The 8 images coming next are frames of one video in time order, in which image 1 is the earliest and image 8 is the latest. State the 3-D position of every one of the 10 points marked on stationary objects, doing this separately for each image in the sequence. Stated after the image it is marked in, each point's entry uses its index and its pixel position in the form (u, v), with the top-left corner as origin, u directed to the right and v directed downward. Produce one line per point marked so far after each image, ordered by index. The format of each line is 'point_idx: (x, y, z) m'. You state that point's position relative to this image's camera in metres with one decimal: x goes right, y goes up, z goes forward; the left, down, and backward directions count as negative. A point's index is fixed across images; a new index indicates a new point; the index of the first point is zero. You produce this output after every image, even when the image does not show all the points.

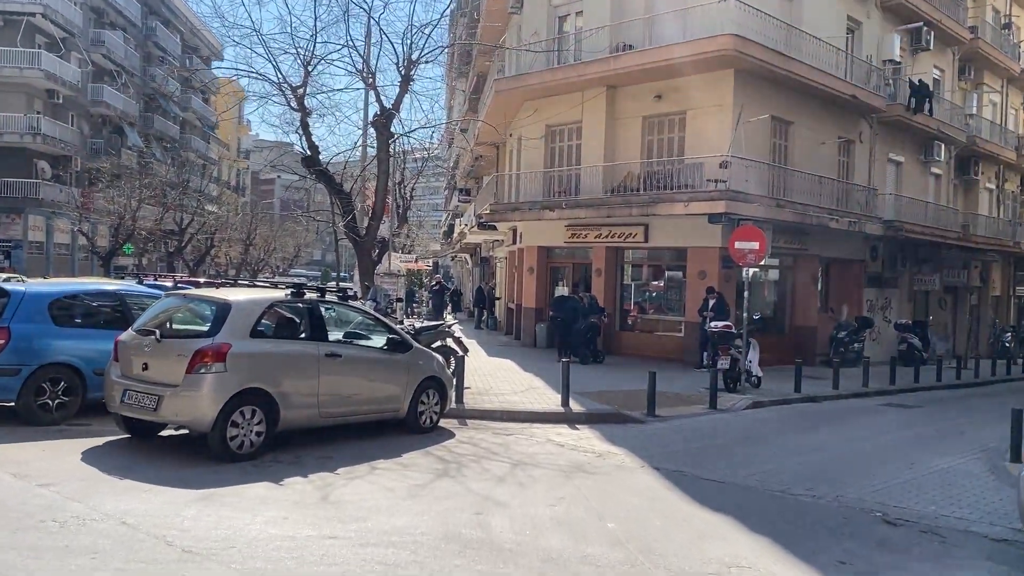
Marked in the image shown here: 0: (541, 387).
0: (+0.5, -1.5, +12.8) m
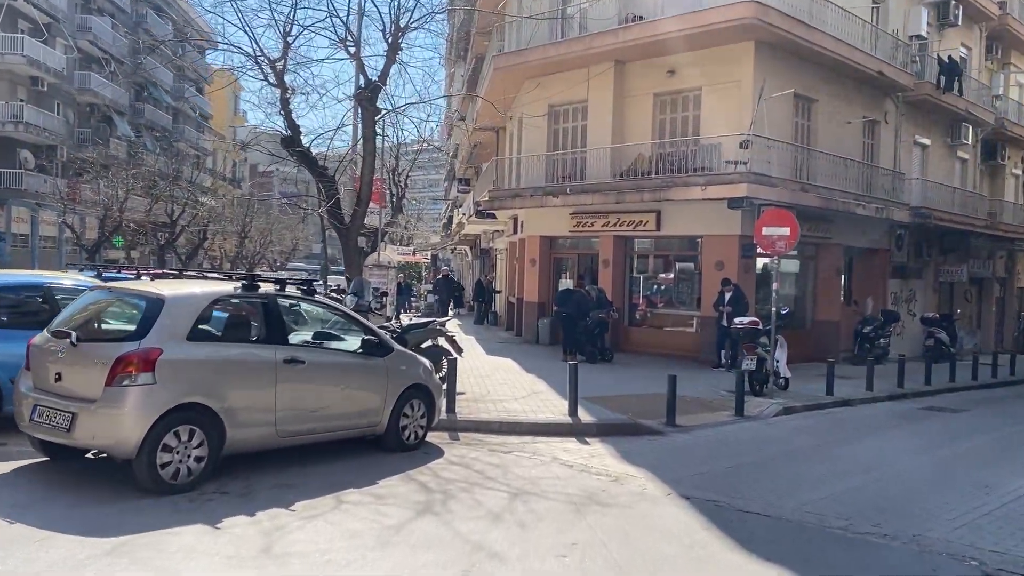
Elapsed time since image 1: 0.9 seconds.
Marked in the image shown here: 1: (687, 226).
0: (+0.5, -1.4, +11.4) m
1: (+3.6, +1.3, +17.1) m
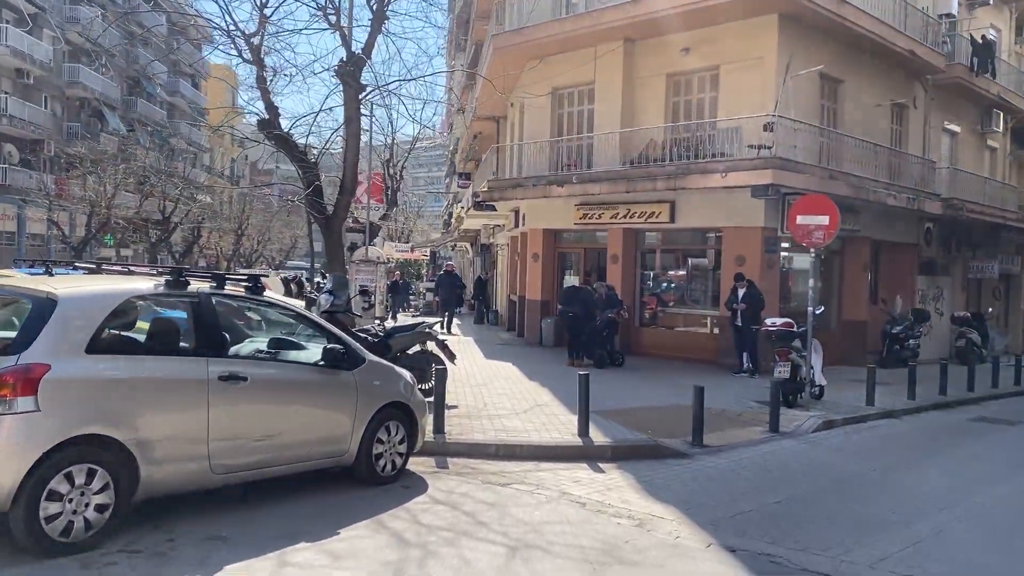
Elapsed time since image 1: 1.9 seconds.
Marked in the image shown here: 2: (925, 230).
0: (+0.5, -1.4, +9.9) m
1: (+3.6, +1.3, +15.6) m
2: (+9.9, +1.4, +20.0) m
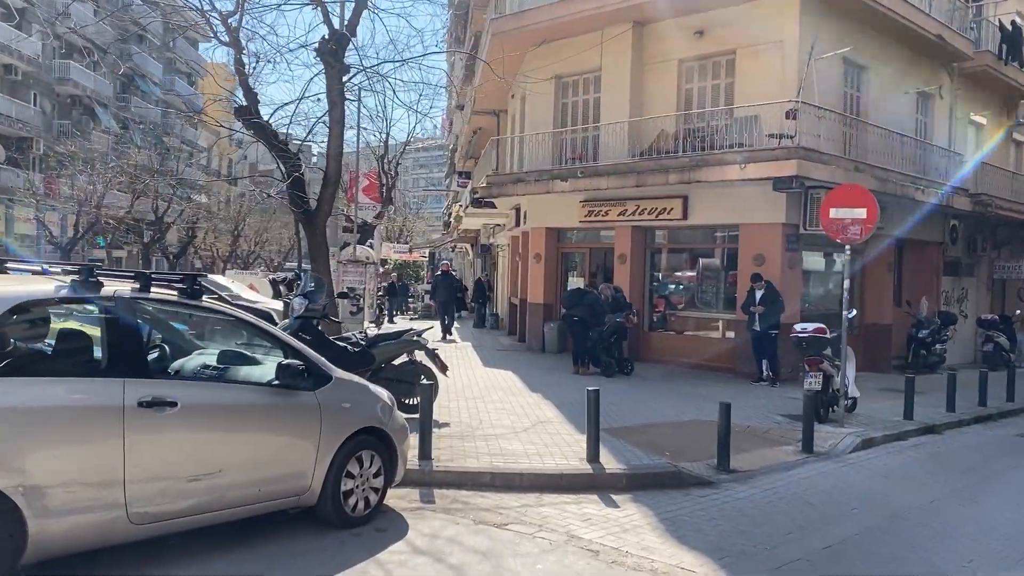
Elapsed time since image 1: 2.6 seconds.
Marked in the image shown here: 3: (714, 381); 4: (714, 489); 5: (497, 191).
0: (+0.4, -1.4, +8.8) m
1: (+3.6, +1.3, +14.5) m
2: (+9.9, +1.4, +18.8) m
3: (+3.3, -1.5, +13.6) m
4: (+1.7, -1.7, +7.0) m
5: (-0.3, +1.9, +16.6) m
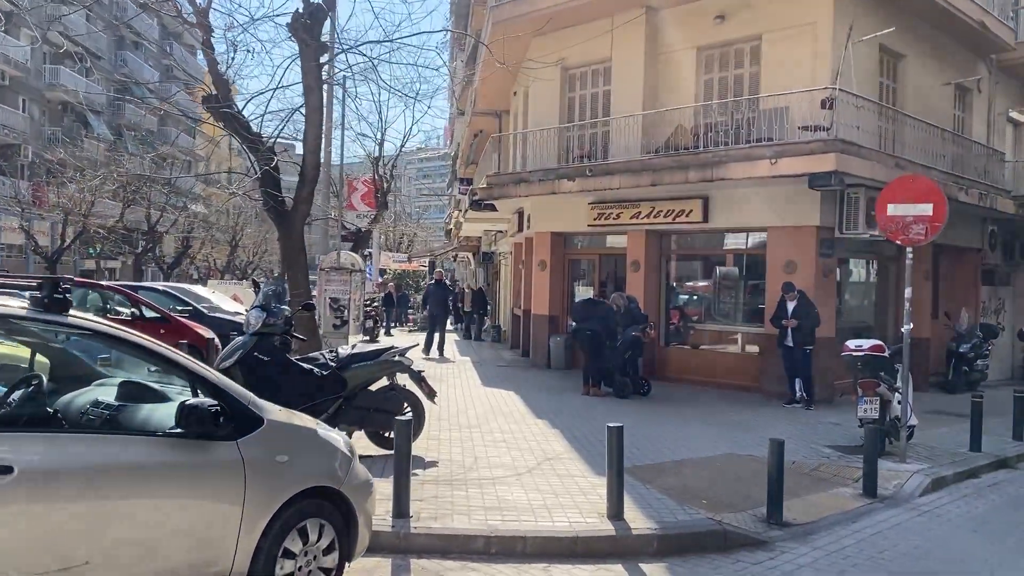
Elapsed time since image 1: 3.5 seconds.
0: (+0.5, -1.5, +7.3) m
1: (+3.6, +1.1, +13.0) m
2: (+10.0, +1.2, +17.4) m
3: (+3.3, -1.7, +12.1) m
4: (+1.7, -1.8, +5.6) m
5: (-0.2, +1.7, +15.2) m
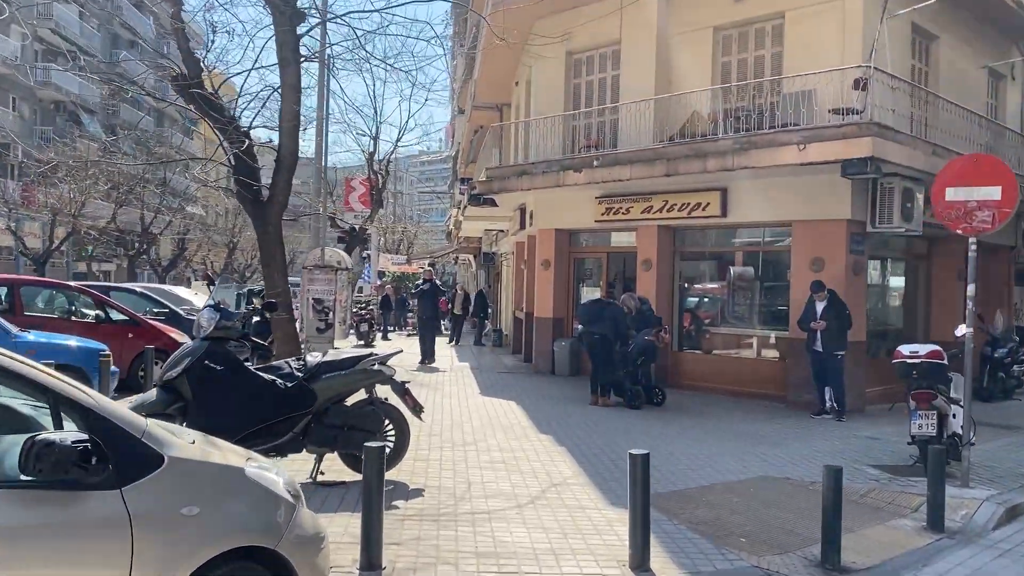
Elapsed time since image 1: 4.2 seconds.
0: (+0.5, -1.5, +6.2) m
1: (+3.6, +1.1, +11.9) m
2: (+10.0, +1.1, +16.2) m
3: (+3.3, -1.7, +11.0) m
4: (+1.7, -1.7, +4.5) m
5: (-0.2, +1.7, +14.1) m
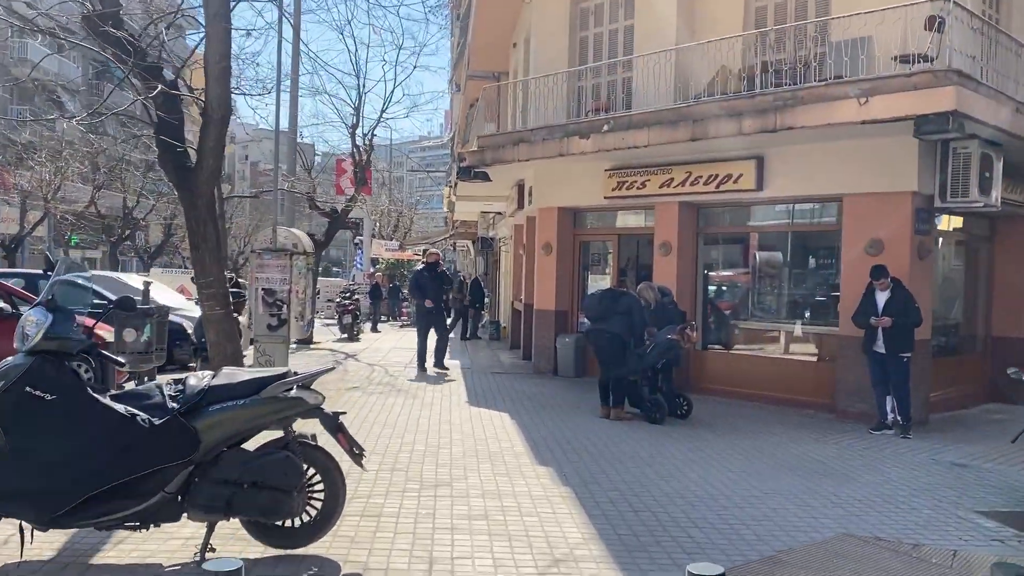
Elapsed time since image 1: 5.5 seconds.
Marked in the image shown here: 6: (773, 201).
0: (+0.4, -1.4, +4.3) m
1: (+3.6, +1.3, +9.9) m
2: (+9.9, +1.4, +14.2) m
3: (+3.3, -1.5, +9.0) m
4: (+1.6, -1.7, +2.5) m
5: (-0.3, +1.9, +12.1) m
6: (+3.3, +1.1, +10.5) m
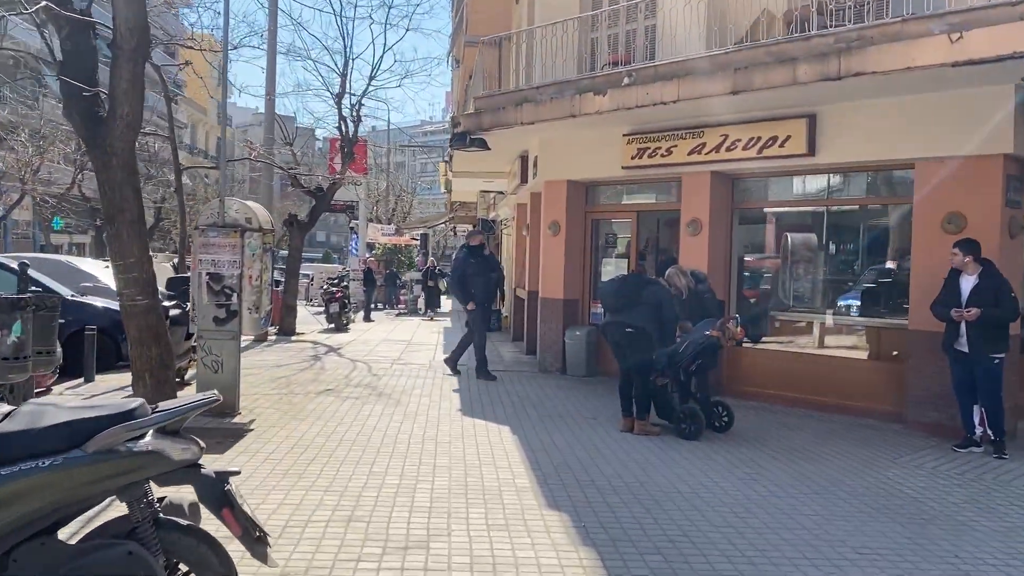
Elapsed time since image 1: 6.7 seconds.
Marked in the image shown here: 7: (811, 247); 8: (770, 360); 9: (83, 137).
0: (+0.4, -1.4, +2.6) m
1: (+3.6, +1.4, +8.2) m
2: (+10.0, +1.6, +12.5) m
3: (+3.3, -1.4, +7.4) m
4: (+1.6, -1.7, +0.8) m
5: (-0.3, +2.1, +10.4) m
6: (+3.3, +1.3, +8.8) m
7: (+3.6, +0.5, +8.8) m
8: (+2.9, -0.8, +9.3) m
9: (-3.1, +1.1, +6.1) m
